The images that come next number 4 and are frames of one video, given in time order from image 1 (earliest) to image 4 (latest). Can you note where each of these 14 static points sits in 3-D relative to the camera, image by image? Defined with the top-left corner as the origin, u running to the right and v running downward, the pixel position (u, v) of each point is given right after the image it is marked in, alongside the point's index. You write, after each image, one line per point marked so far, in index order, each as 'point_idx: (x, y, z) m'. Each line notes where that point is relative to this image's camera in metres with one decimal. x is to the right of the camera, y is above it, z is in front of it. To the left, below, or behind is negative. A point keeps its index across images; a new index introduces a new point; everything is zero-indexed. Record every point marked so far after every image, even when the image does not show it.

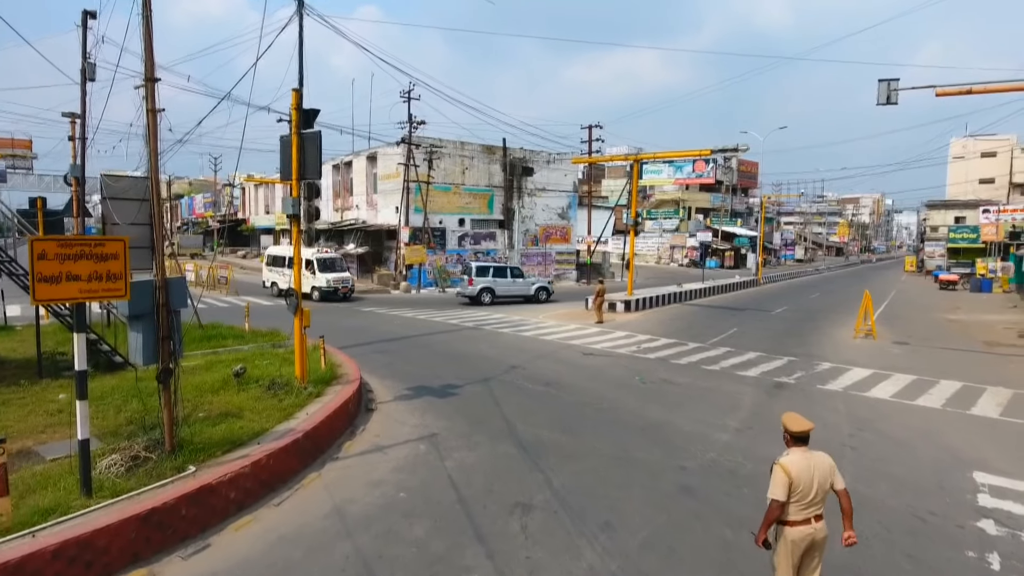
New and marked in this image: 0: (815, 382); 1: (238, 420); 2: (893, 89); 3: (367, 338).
0: (+5.7, -1.8, +11.9) m
1: (-3.1, -1.5, +7.2) m
2: (+7.6, +4.0, +12.7) m
3: (-3.5, -1.2, +15.4) m
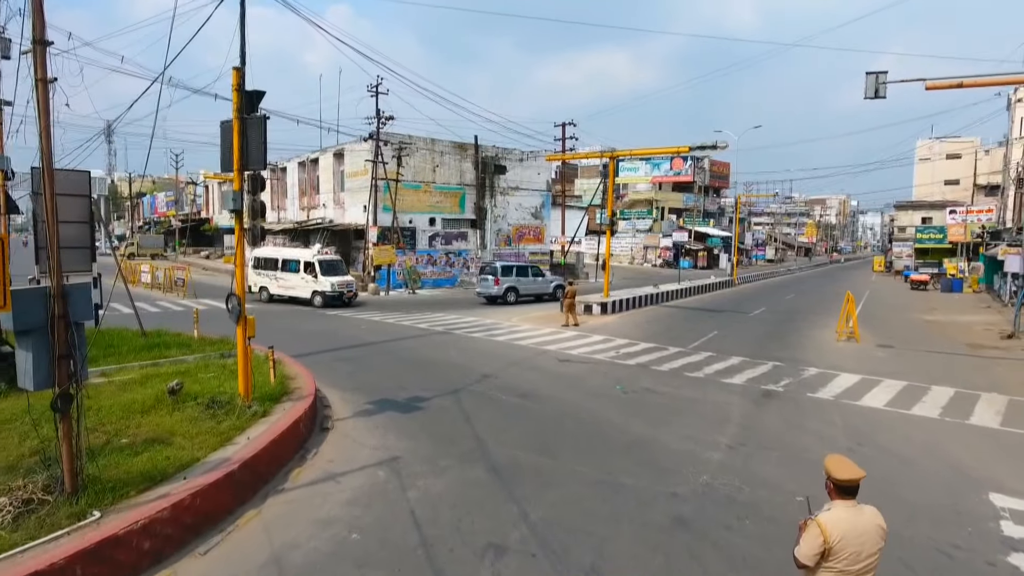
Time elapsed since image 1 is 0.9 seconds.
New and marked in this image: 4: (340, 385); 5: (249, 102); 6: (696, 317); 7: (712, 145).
0: (+5.2, -1.8, +11.3) m
1: (-3.4, -1.6, +6.2) m
2: (+7.1, +3.9, +12.2) m
3: (-4.1, -1.3, +14.4) m
4: (-2.9, -1.6, +10.7) m
5: (-3.0, +2.1, +7.3) m
6: (+5.7, -0.9, +19.9) m
7: (+6.2, +4.4, +19.6) m
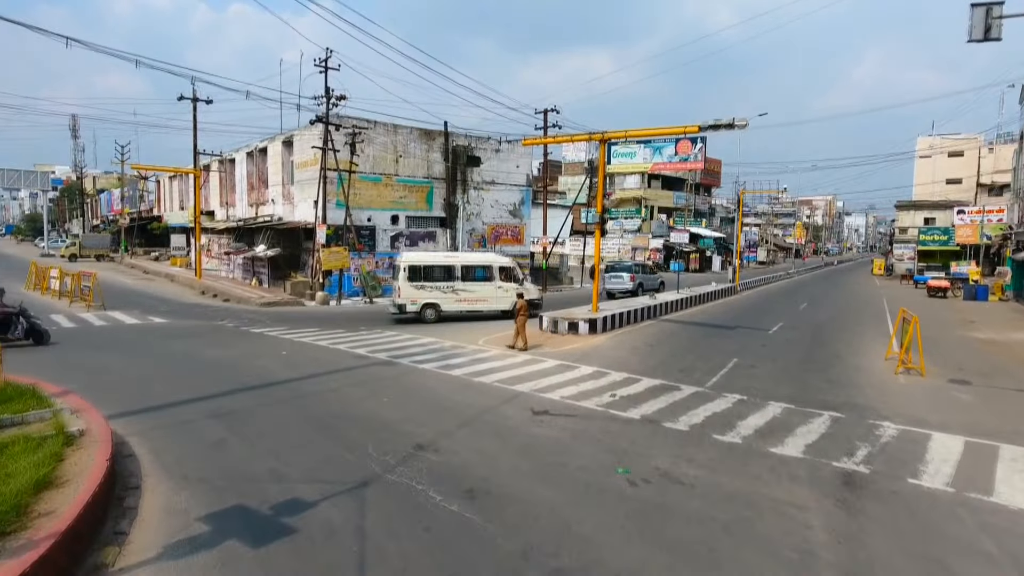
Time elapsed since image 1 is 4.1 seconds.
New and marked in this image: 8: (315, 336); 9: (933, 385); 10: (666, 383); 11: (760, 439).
0: (+4.6, -2.1, +7.6) m
1: (-3.9, -1.9, +2.3) m
2: (+6.4, +3.6, +8.5) m
3: (-4.8, -1.6, +10.4) m
4: (-3.5, -2.0, +6.8) m
5: (-3.5, +1.8, +3.4) m
6: (+4.9, -1.2, +16.2) m
7: (+5.3, +4.1, +15.9) m
8: (-5.1, -1.3, +16.8) m
9: (+7.7, -1.8, +11.7) m
10: (+2.7, -1.7, +11.4) m
11: (+3.3, -2.0, +8.5) m
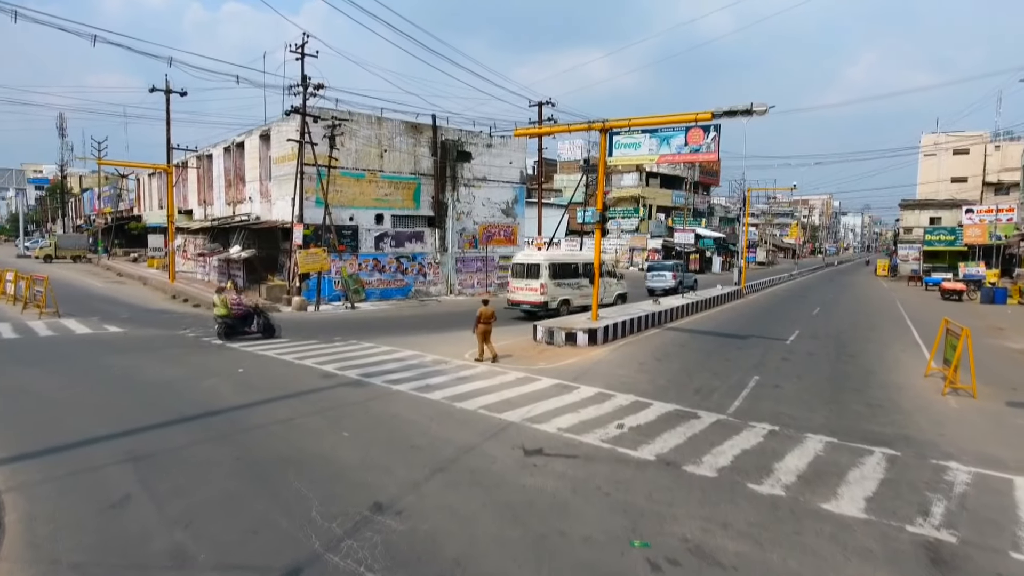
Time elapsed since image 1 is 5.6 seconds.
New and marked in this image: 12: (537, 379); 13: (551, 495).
0: (+4.4, -2.3, +5.9) m
1: (-4.0, -2.0, +0.5) m
2: (+6.3, +3.5, +6.9) m
3: (-5.0, -1.8, +8.7) m
4: (-3.6, -2.1, +5.0) m
5: (-3.6, +1.7, +1.7) m
6: (+4.7, -1.4, +14.5) m
7: (+5.1, +4.0, +14.2) m
8: (-5.4, -1.4, +15.1) m
9: (+7.5, -1.9, +10.0) m
10: (+2.6, -1.8, +9.7) m
11: (+3.1, -2.2, +6.8) m
12: (+0.5, -1.7, +11.8) m
13: (+0.4, -2.1, +6.5) m
